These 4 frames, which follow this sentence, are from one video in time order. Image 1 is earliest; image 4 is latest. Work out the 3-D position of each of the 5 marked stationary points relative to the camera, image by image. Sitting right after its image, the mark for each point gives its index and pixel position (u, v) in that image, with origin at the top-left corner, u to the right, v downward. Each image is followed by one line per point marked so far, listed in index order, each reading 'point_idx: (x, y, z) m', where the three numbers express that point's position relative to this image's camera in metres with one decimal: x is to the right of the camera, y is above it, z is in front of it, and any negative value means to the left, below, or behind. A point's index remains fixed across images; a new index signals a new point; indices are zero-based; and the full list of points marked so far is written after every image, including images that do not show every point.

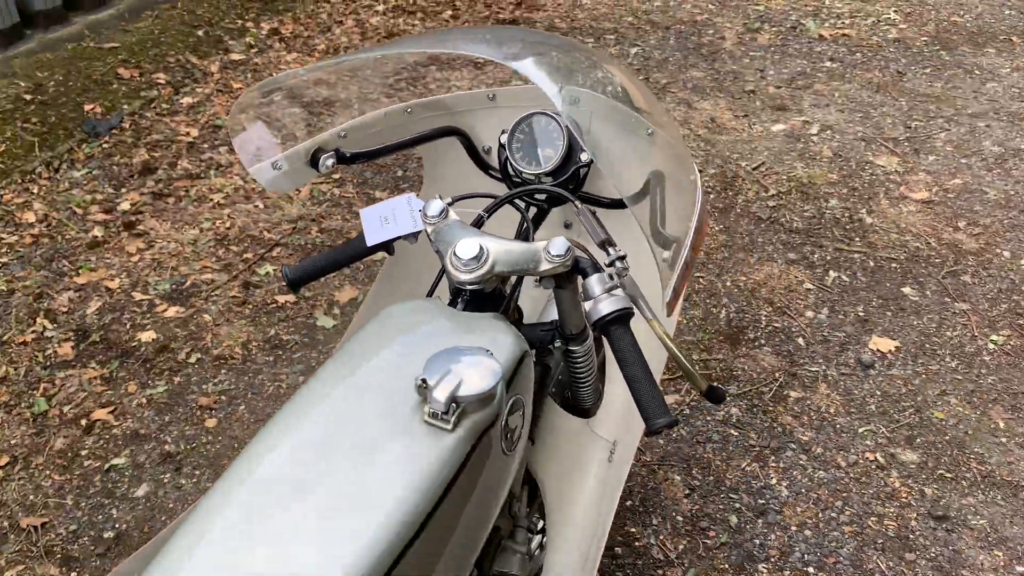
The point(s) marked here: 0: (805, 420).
0: (+0.8, -0.4, +2.4) m
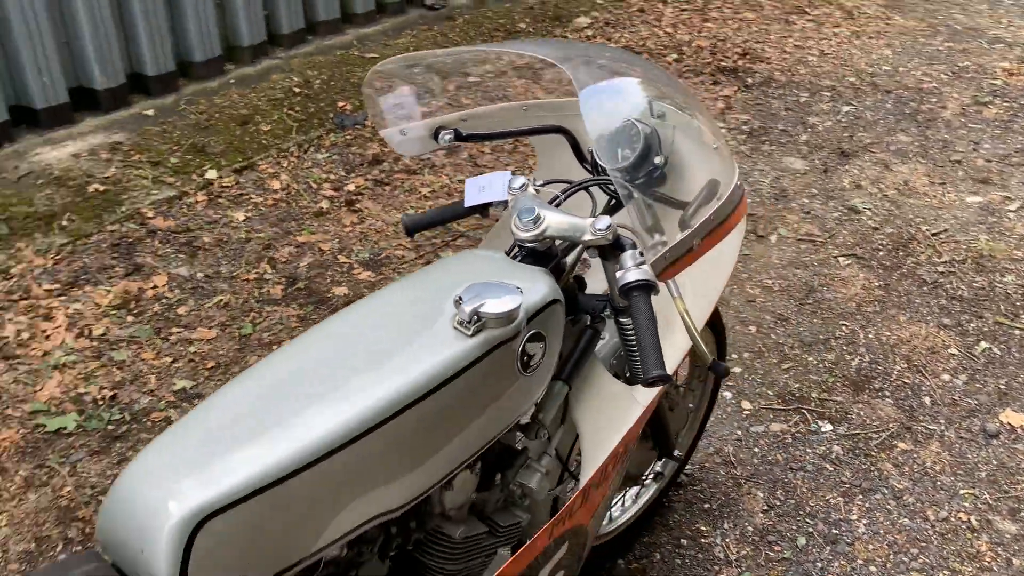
0: (+1.1, -0.5, +2.5) m
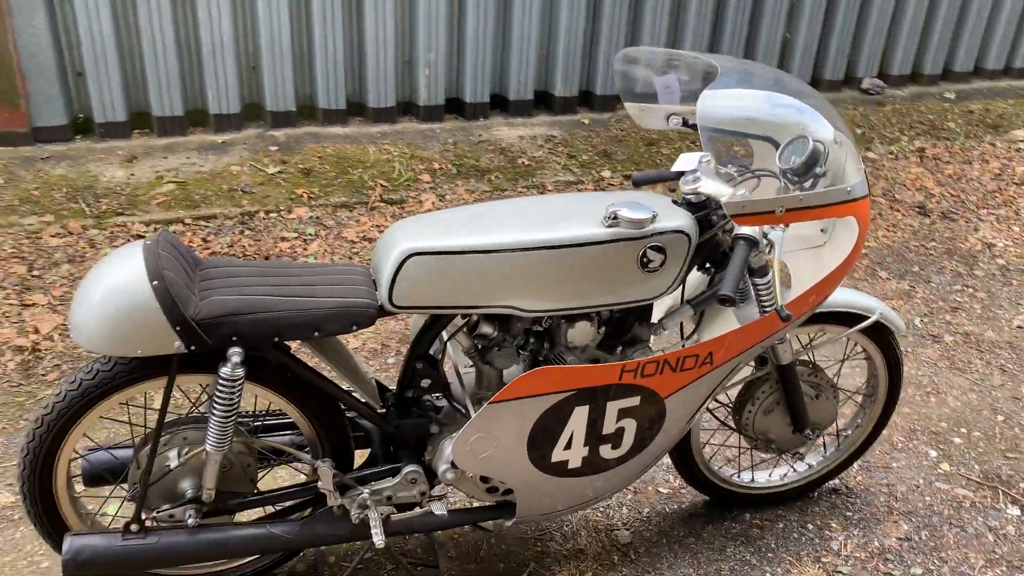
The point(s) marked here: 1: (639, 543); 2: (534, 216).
0: (+1.5, -0.8, +2.5) m
1: (+0.4, -0.7, +2.5) m
2: (0.0, +0.2, +2.0) m
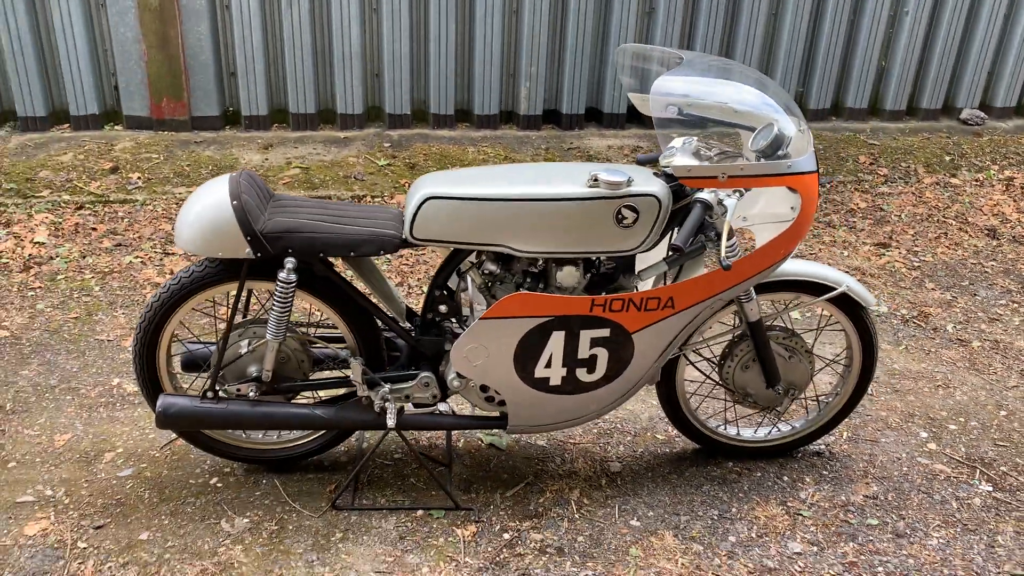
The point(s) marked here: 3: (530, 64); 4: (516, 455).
0: (+1.5, -0.8, +2.7) m
1: (+0.4, -0.6, +2.9) m
2: (+0.1, +0.3, +2.5) m
3: (+0.1, +1.4, +5.5) m
4: (0.0, -0.6, +3.0) m
